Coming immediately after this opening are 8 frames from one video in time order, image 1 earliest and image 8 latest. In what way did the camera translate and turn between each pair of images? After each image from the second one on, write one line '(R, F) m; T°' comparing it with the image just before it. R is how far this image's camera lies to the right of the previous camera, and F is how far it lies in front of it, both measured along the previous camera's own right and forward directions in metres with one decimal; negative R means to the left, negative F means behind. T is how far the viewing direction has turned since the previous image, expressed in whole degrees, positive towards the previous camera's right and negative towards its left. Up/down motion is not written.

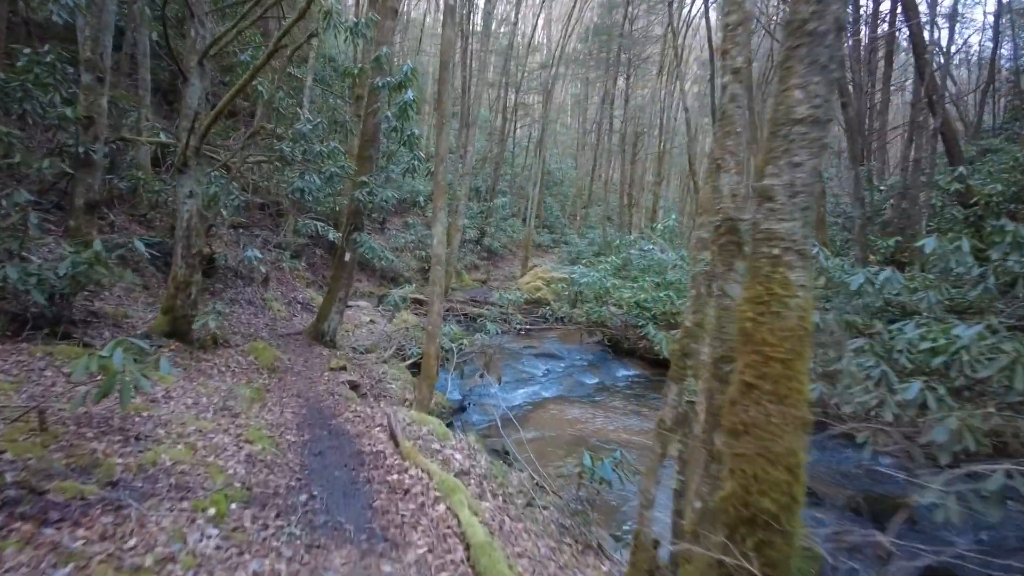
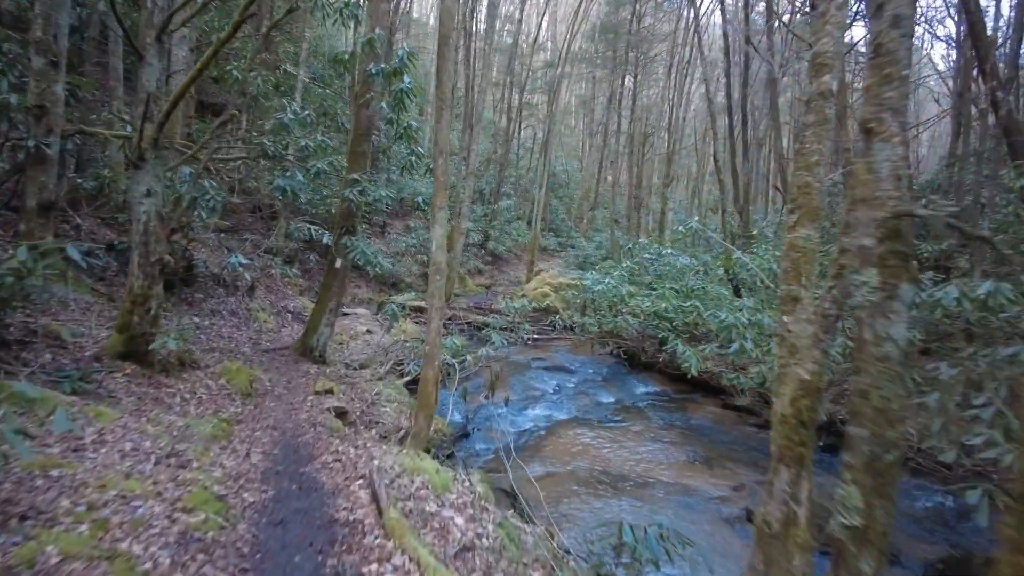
(-0.1, +1.0) m; 0°
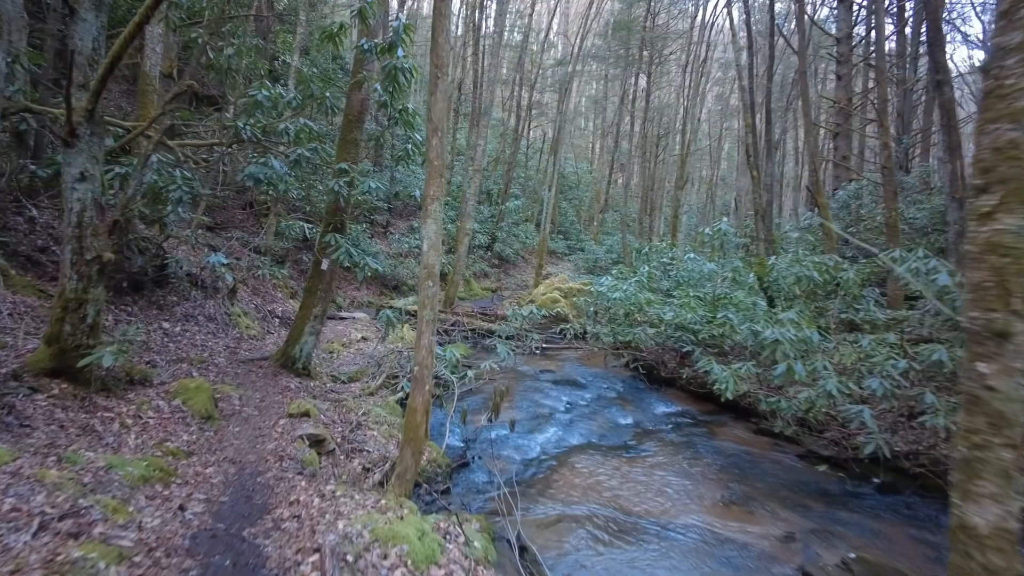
(0.0, +1.0) m; -1°
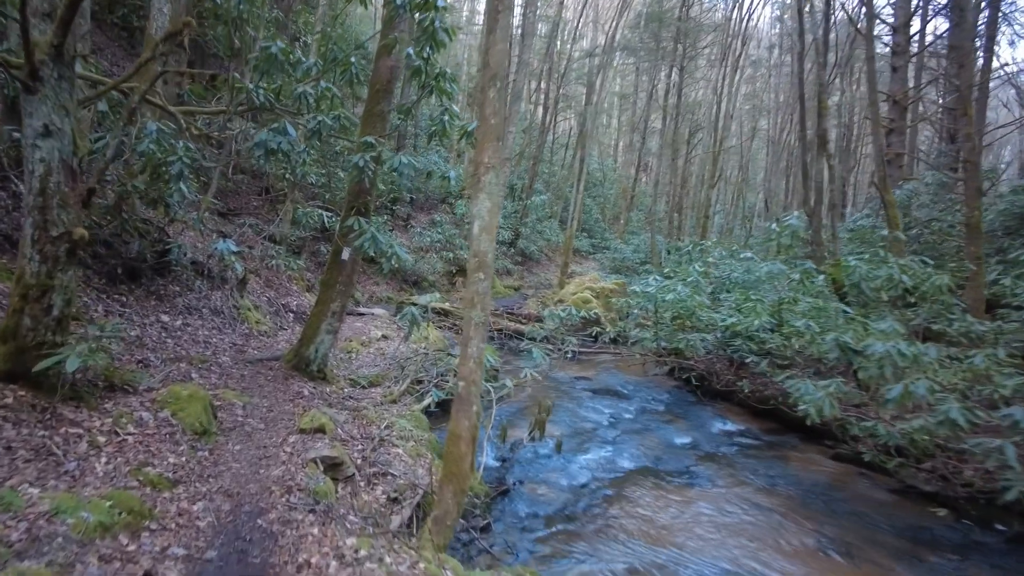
(-0.3, +1.0) m; -1°
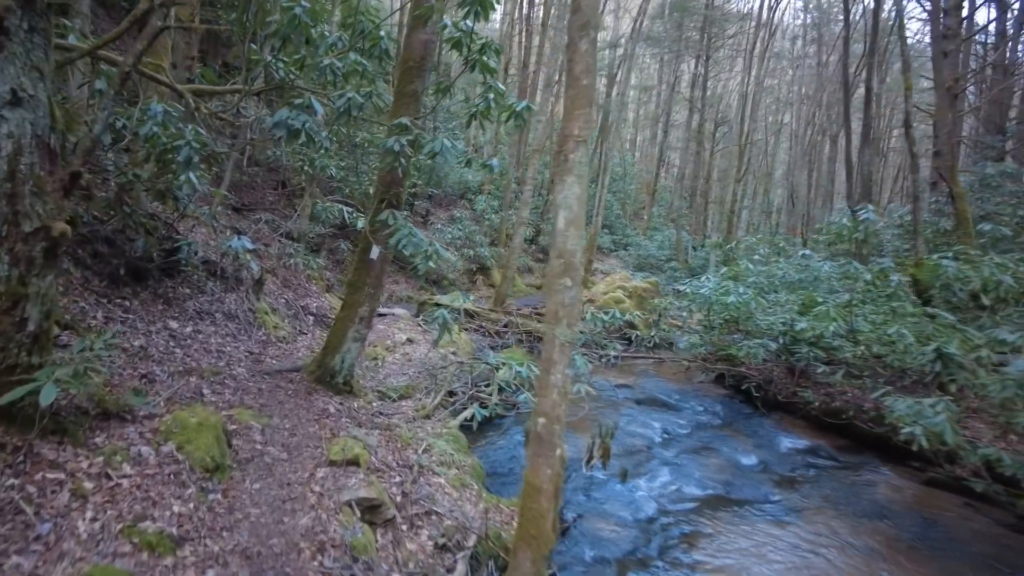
(-0.4, +0.8) m; -1°
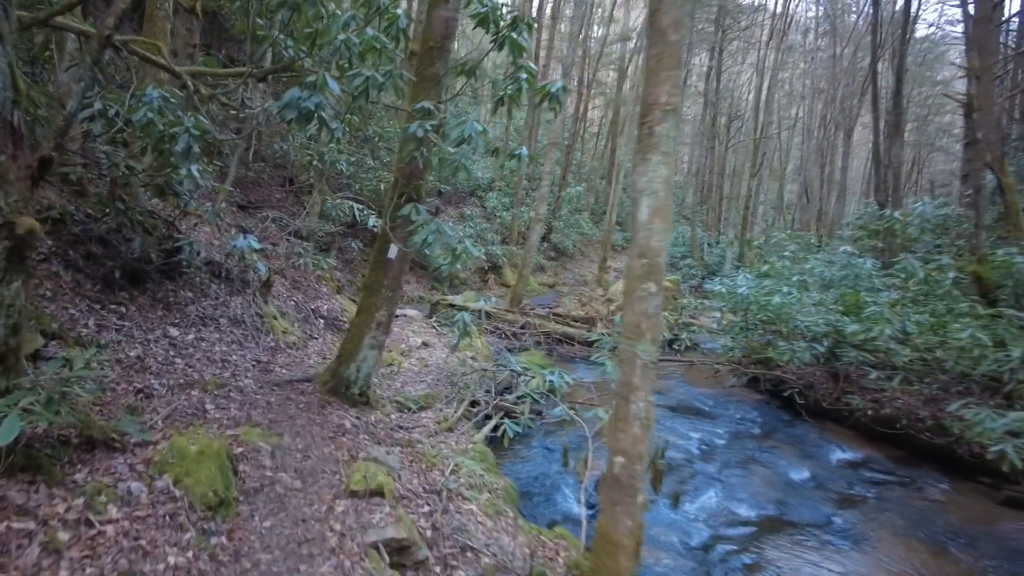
(-0.2, +0.6) m; 0°
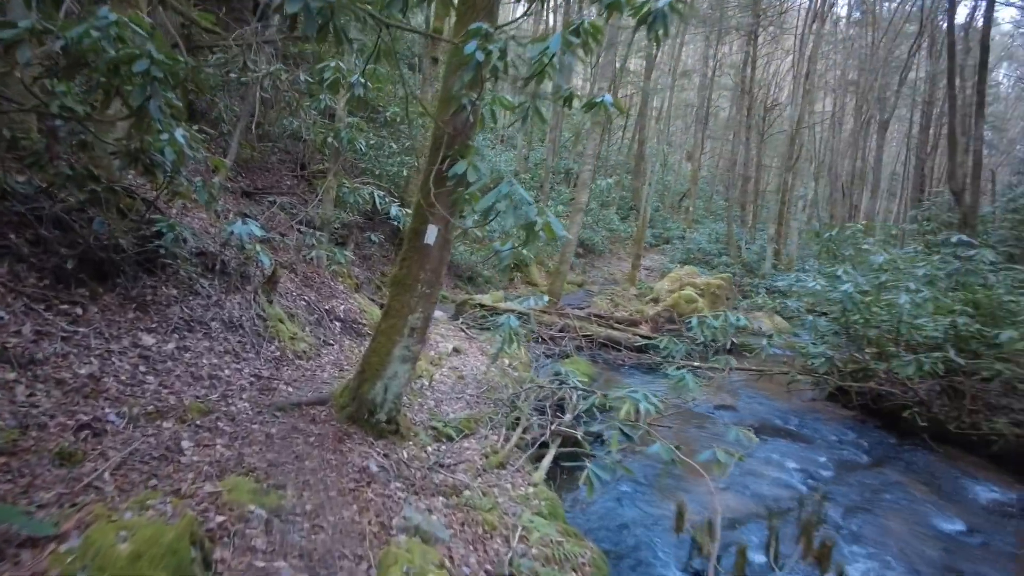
(-0.4, +1.4) m; -1°
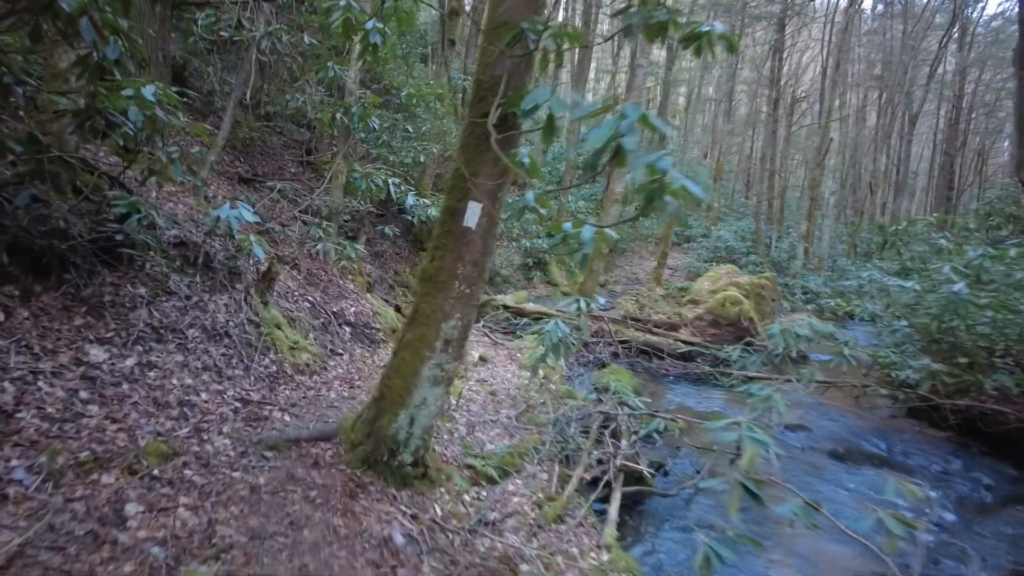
(-0.3, +1.1) m; -1°
